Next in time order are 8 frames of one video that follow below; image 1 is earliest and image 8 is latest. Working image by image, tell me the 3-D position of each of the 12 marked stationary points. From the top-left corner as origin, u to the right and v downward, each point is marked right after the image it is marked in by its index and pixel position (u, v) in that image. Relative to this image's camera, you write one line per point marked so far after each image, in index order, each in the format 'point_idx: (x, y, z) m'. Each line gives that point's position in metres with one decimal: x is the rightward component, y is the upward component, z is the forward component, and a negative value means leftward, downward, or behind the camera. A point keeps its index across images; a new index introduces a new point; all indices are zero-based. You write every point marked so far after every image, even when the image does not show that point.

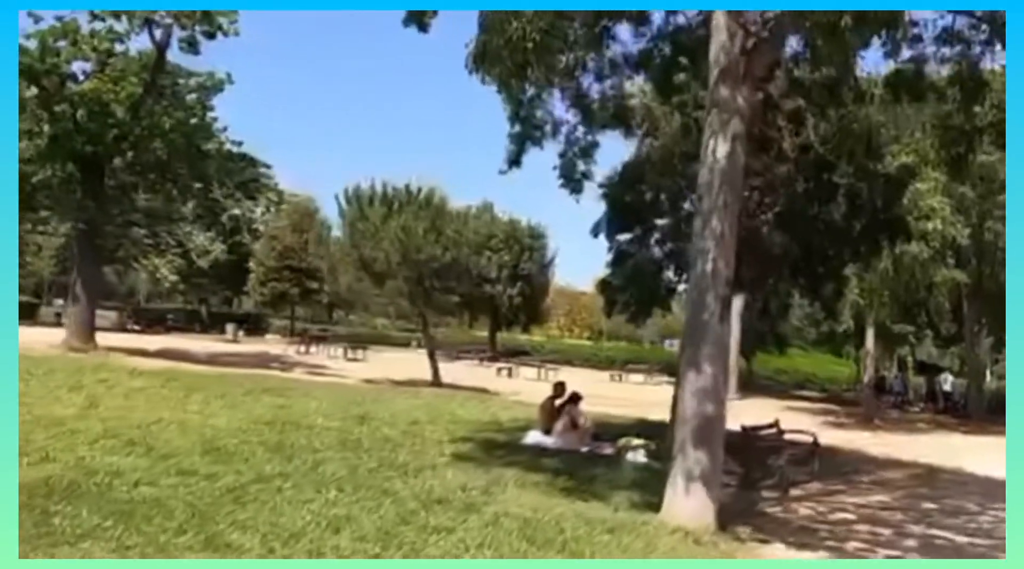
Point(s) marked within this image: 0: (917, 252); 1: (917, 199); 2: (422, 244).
0: (+5.5, +0.5, +9.9) m
1: (+5.3, +1.4, +9.8) m
2: (-1.1, +0.5, +9.0) m
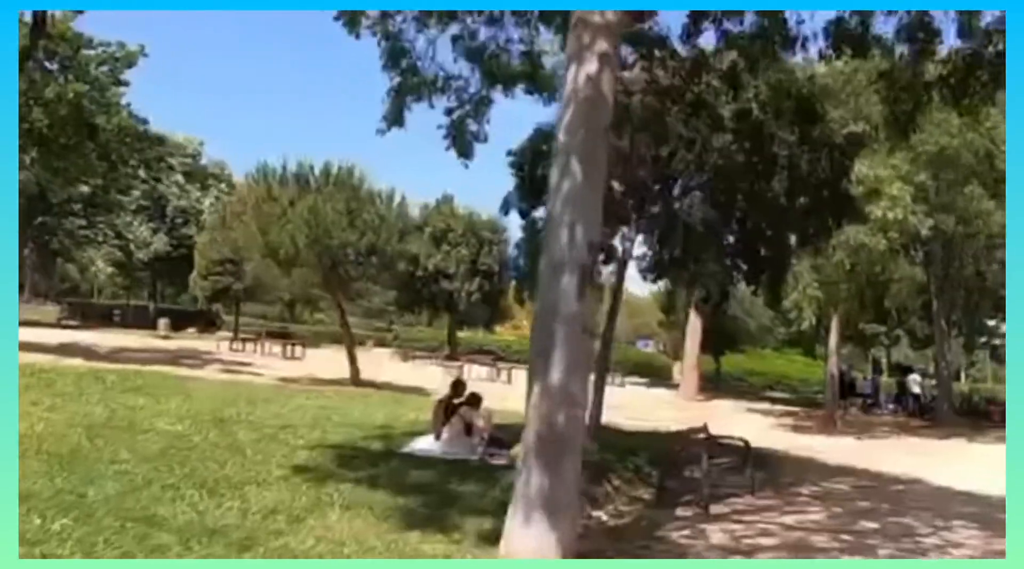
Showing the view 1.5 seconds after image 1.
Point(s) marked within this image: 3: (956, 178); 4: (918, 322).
0: (+4.6, +0.6, +9.2) m
1: (+4.4, +1.4, +9.0) m
2: (-2.0, +0.6, +8.1) m
3: (+5.3, +1.3, +8.6) m
4: (+5.0, -0.5, +8.7) m
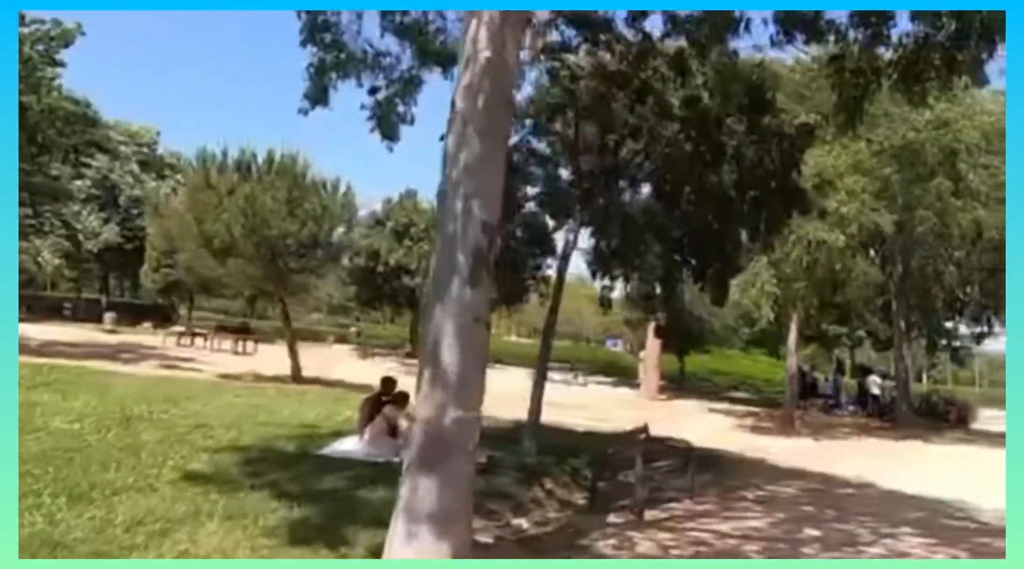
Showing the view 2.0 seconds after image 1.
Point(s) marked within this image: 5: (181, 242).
0: (+4.0, +0.6, +9.1) m
1: (+3.8, +1.5, +8.9) m
2: (-2.5, +0.7, +7.8) m
3: (+4.7, +1.3, +8.5) m
4: (+4.4, -0.5, +8.6) m
5: (-3.4, +0.4, +7.6) m
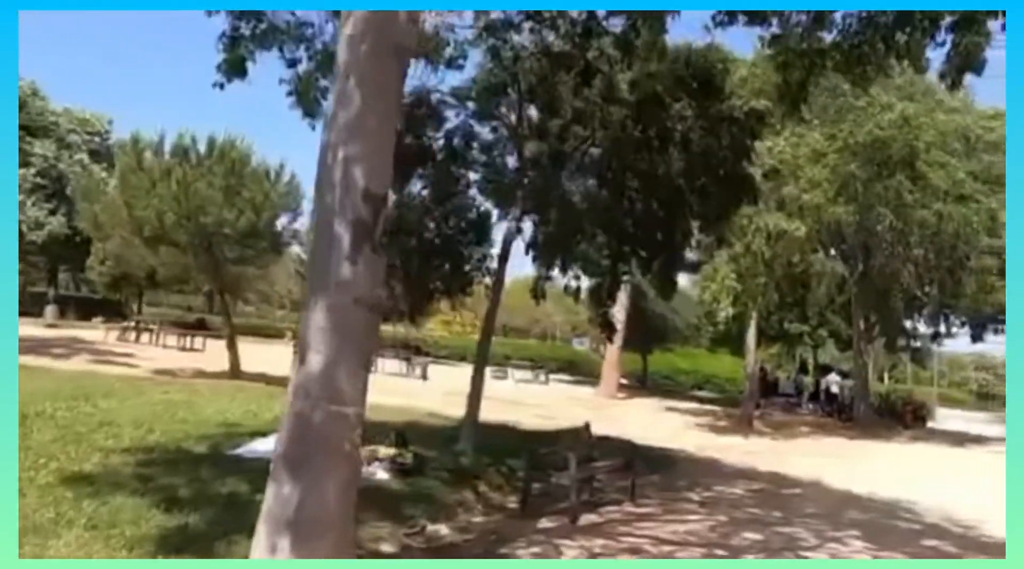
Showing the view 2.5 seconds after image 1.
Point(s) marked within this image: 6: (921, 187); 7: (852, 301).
0: (+3.4, +0.6, +8.9) m
1: (+3.3, +1.5, +8.7) m
2: (-3.1, +0.8, +7.4) m
3: (+4.2, +1.3, +8.4) m
4: (+3.8, -0.4, +8.5) m
5: (-4.0, +0.5, +7.2) m
6: (+4.9, +1.2, +8.8) m
7: (+4.2, -0.3, +8.9) m
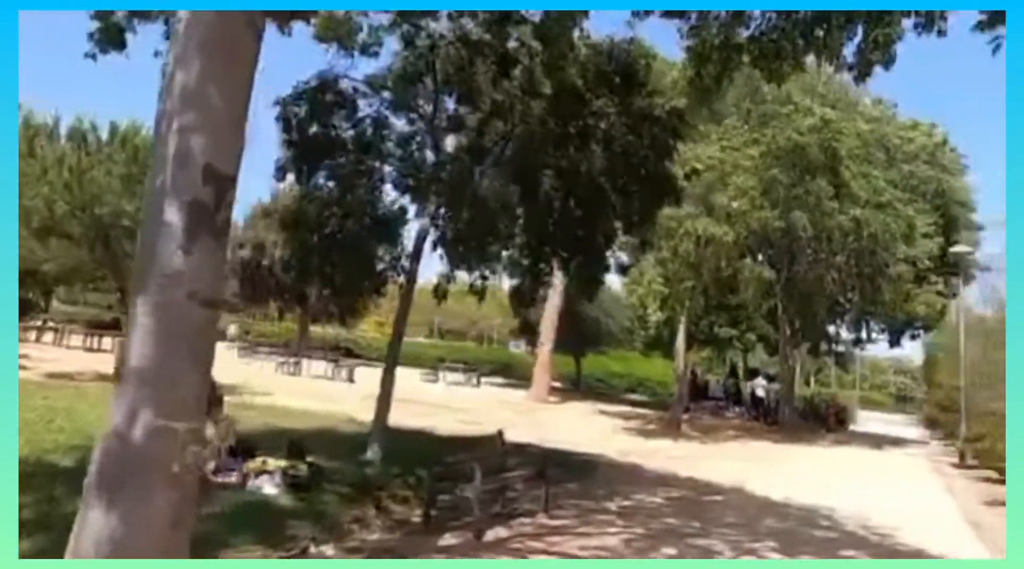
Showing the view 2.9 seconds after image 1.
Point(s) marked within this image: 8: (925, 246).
0: (+2.5, +0.6, +8.9) m
1: (+2.4, +1.5, +8.7) m
2: (-3.8, +0.8, +6.9) m
3: (+3.4, +1.3, +8.4) m
4: (+2.9, -0.5, +8.5) m
5: (-4.7, +0.6, +6.6) m
6: (+4.1, +1.1, +8.9) m
7: (+3.3, -0.3, +9.0) m
8: (+5.1, +0.4, +9.2) m
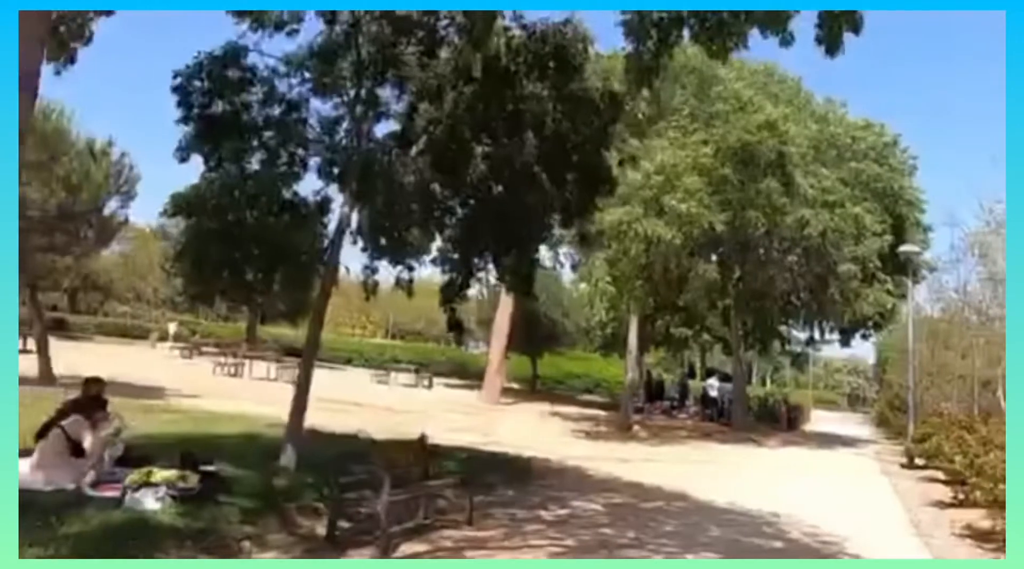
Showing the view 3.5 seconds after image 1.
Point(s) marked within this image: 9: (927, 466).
0: (+1.9, +0.6, +8.7) m
1: (+1.8, +1.5, +8.5) m
2: (-4.3, +0.9, +6.3) m
3: (+2.7, +1.3, +8.3) m
4: (+2.3, -0.5, +8.3) m
5: (-5.2, +0.6, +6.0) m
6: (+3.4, +1.1, +8.8) m
7: (+2.6, -0.3, +8.8) m
8: (+4.5, +0.4, +9.1) m
9: (+4.7, -2.1, +8.4) m
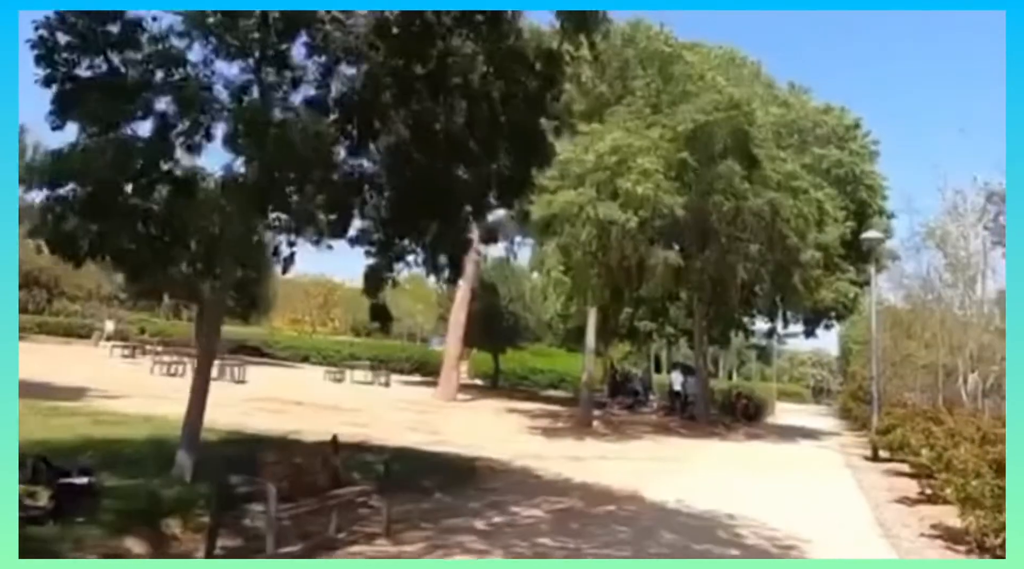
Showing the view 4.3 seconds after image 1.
0: (+1.3, +0.7, +8.3) m
1: (+1.2, +1.6, +8.1) m
2: (-4.8, +1.0, +5.6) m
3: (+2.1, +1.4, +7.9) m
4: (+1.7, -0.3, +7.9) m
5: (-5.7, +0.7, +5.3) m
6: (+2.8, +1.2, +8.4) m
7: (+2.0, -0.2, +8.4) m
8: (+3.9, +0.6, +8.8) m
9: (+4.2, -1.9, +8.1) m
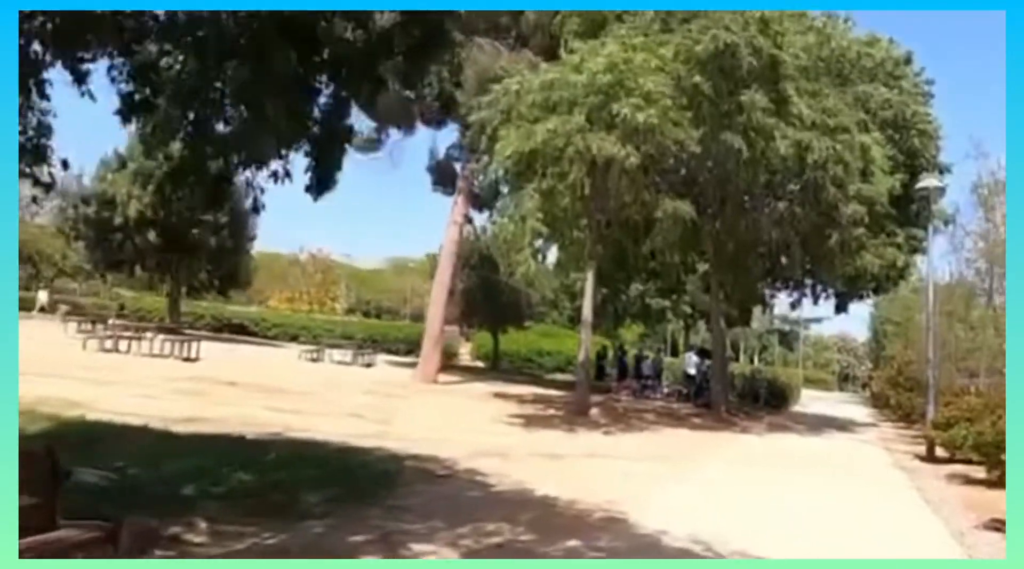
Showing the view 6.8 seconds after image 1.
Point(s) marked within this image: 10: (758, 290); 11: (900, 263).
0: (+1.0, +1.1, +6.6) m
1: (+0.9, +2.0, +6.3) m
2: (-5.2, +1.4, +4.1) m
3: (+1.8, +1.8, +6.1) m
4: (+1.4, +0.1, +6.2) m
5: (-6.1, +1.1, +3.8) m
6: (+2.5, +1.7, +6.6) m
7: (+1.7, +0.2, +6.7) m
8: (+3.6, +1.0, +7.0) m
9: (+3.9, -1.5, +6.3) m
10: (+2.0, +0.1, +6.0) m
11: (+3.6, +0.3, +6.7) m
